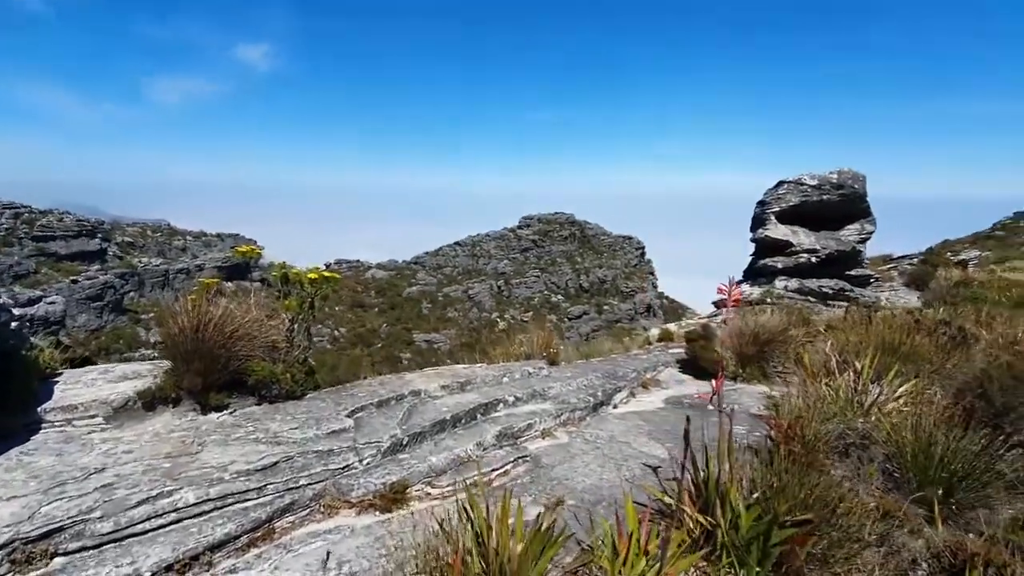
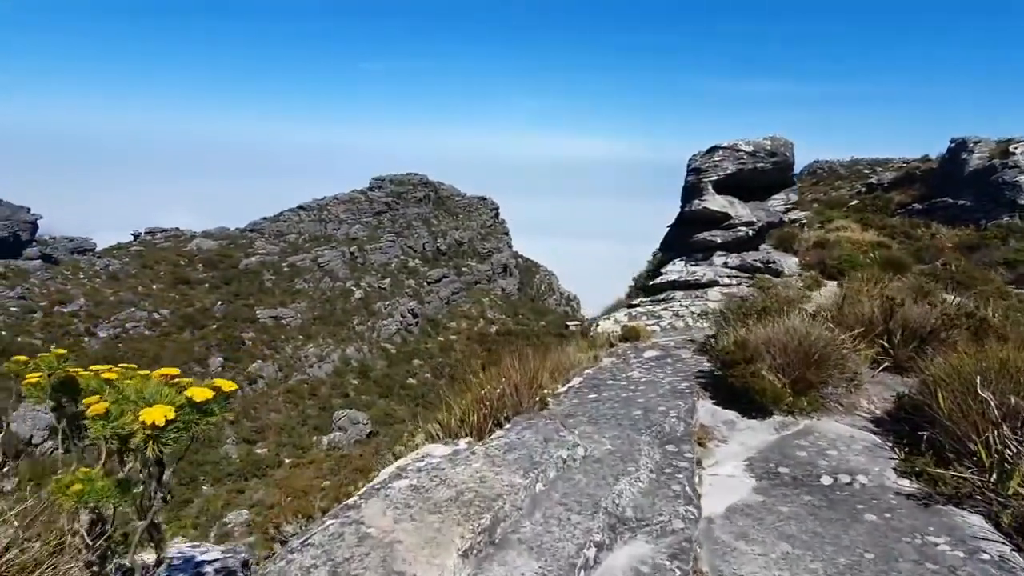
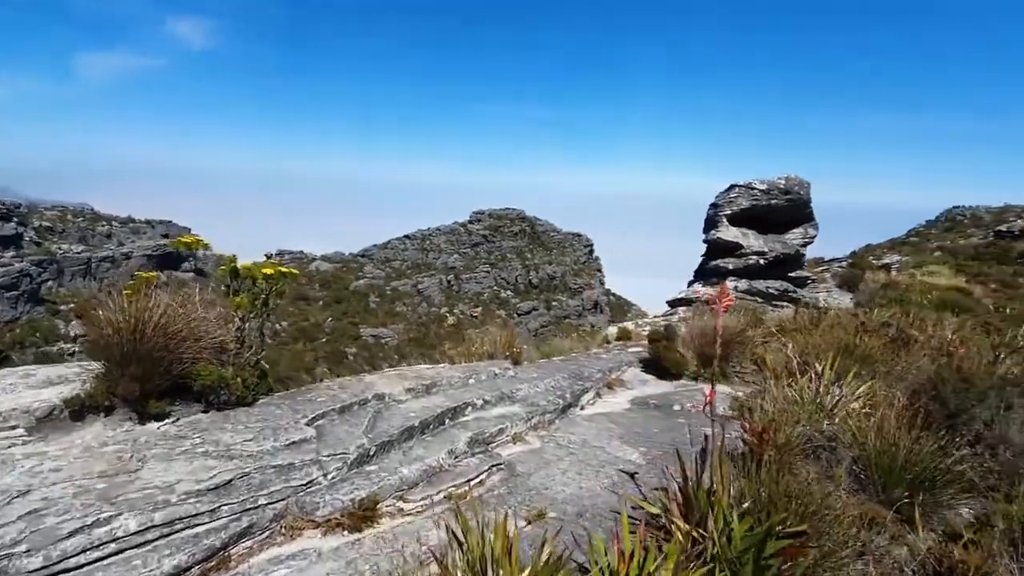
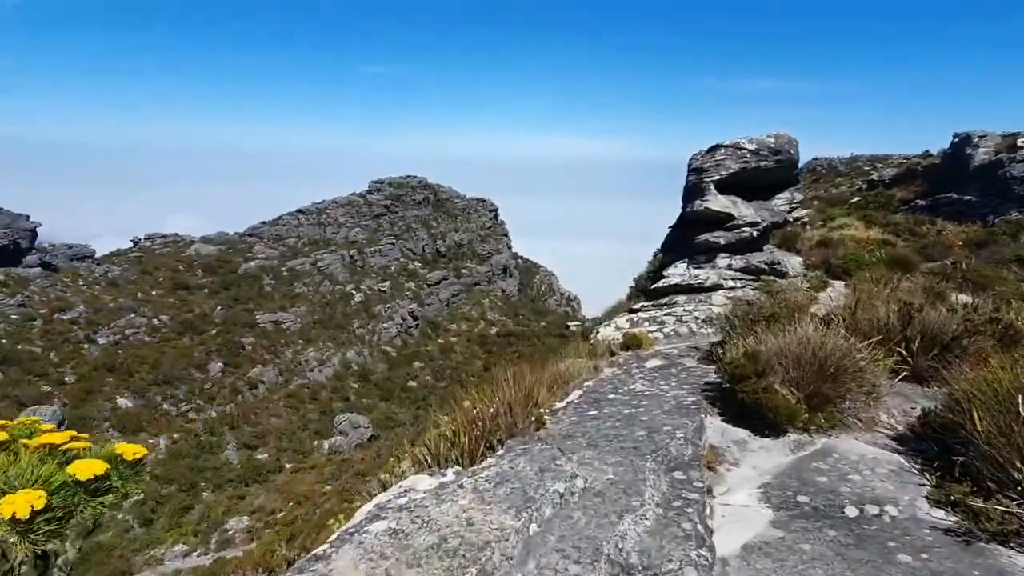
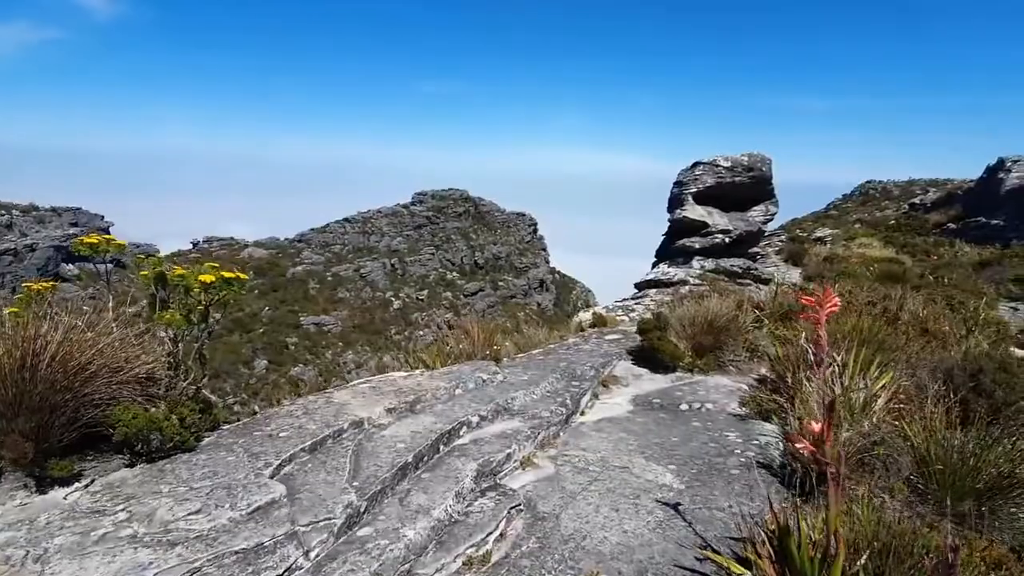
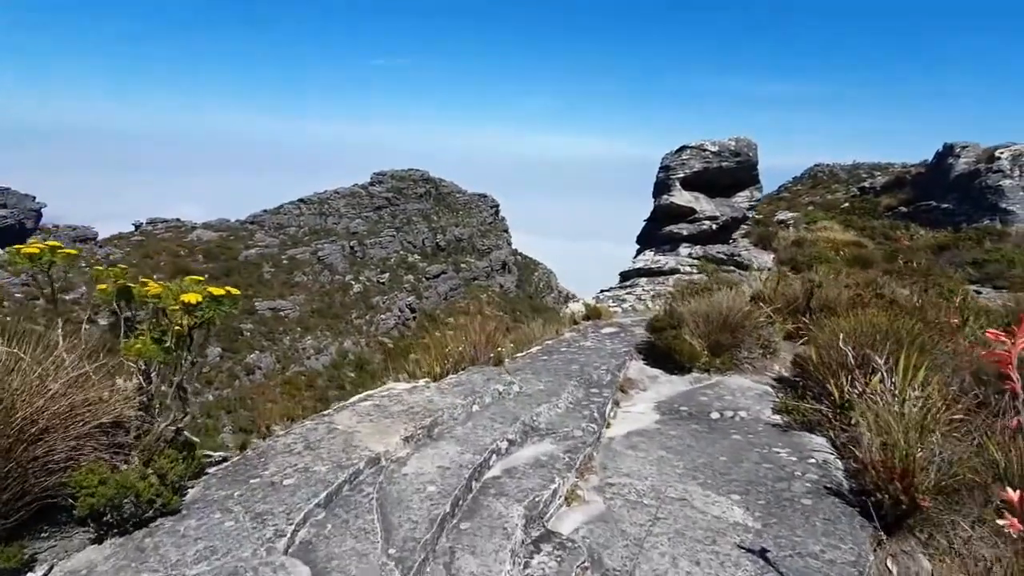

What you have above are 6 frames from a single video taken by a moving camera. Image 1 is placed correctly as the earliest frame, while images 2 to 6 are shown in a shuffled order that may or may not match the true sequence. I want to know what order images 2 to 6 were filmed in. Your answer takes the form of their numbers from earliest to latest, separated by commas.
3, 5, 6, 2, 4
